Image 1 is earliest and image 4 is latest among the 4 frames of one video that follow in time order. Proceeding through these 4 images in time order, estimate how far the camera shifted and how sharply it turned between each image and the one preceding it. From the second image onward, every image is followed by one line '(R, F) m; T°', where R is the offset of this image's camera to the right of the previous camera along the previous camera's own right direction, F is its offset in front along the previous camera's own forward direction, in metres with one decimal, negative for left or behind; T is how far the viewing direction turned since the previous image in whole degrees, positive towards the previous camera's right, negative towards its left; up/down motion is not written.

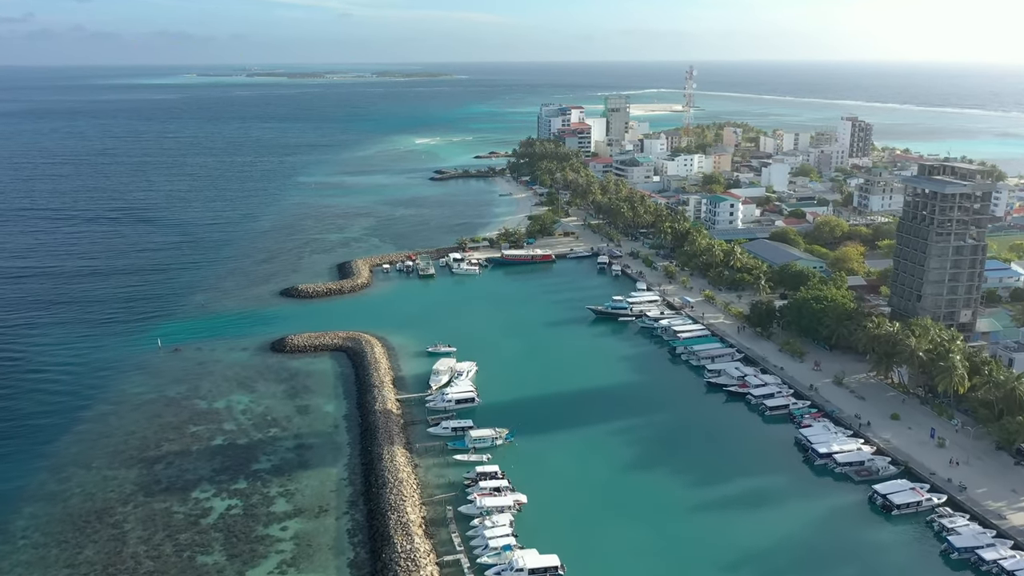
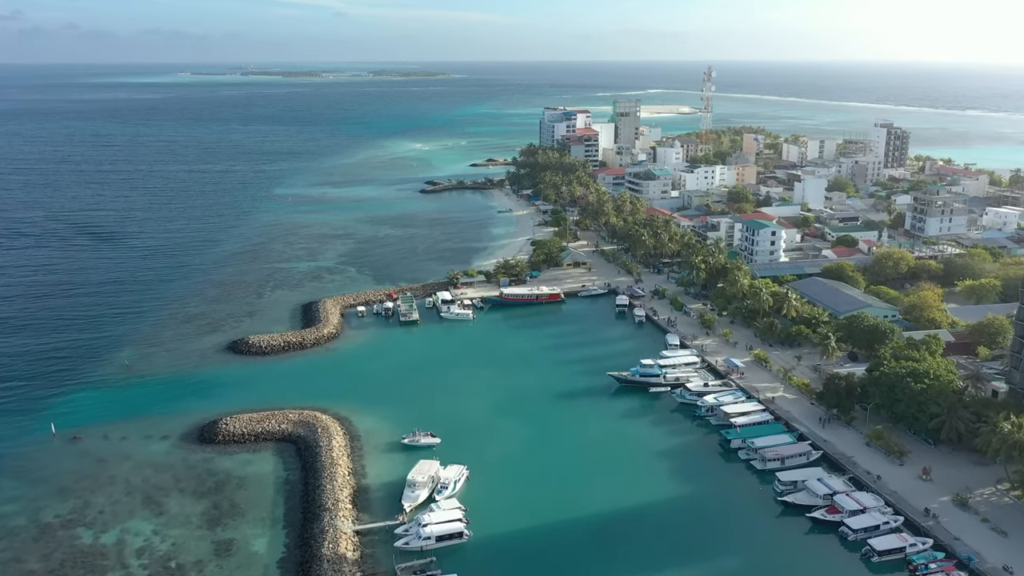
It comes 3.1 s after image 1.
(-0.2, +11.8) m; 0°
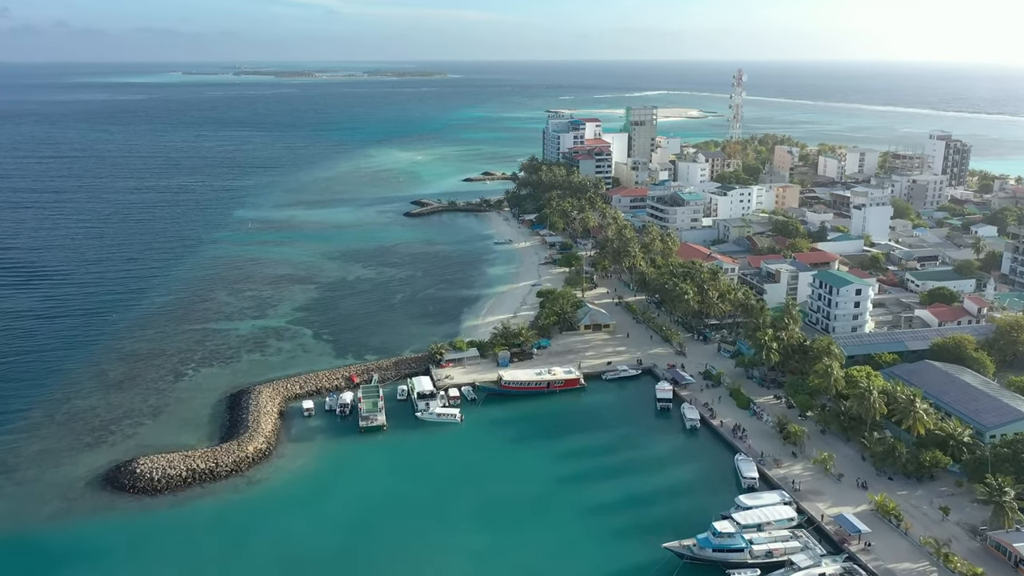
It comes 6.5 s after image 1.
(-0.3, +15.2) m; 0°
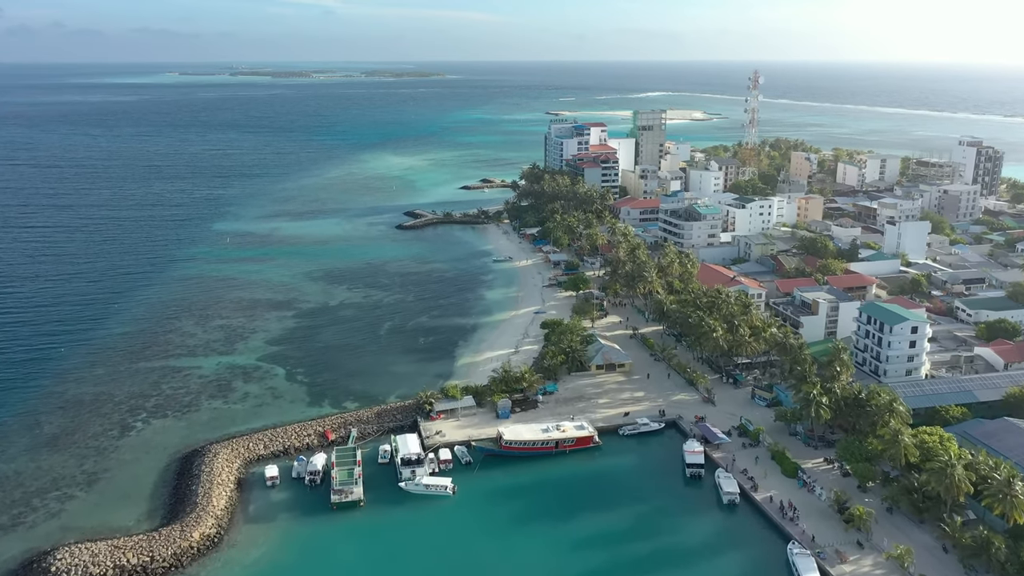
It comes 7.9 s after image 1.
(-0.2, +6.5) m; 0°
